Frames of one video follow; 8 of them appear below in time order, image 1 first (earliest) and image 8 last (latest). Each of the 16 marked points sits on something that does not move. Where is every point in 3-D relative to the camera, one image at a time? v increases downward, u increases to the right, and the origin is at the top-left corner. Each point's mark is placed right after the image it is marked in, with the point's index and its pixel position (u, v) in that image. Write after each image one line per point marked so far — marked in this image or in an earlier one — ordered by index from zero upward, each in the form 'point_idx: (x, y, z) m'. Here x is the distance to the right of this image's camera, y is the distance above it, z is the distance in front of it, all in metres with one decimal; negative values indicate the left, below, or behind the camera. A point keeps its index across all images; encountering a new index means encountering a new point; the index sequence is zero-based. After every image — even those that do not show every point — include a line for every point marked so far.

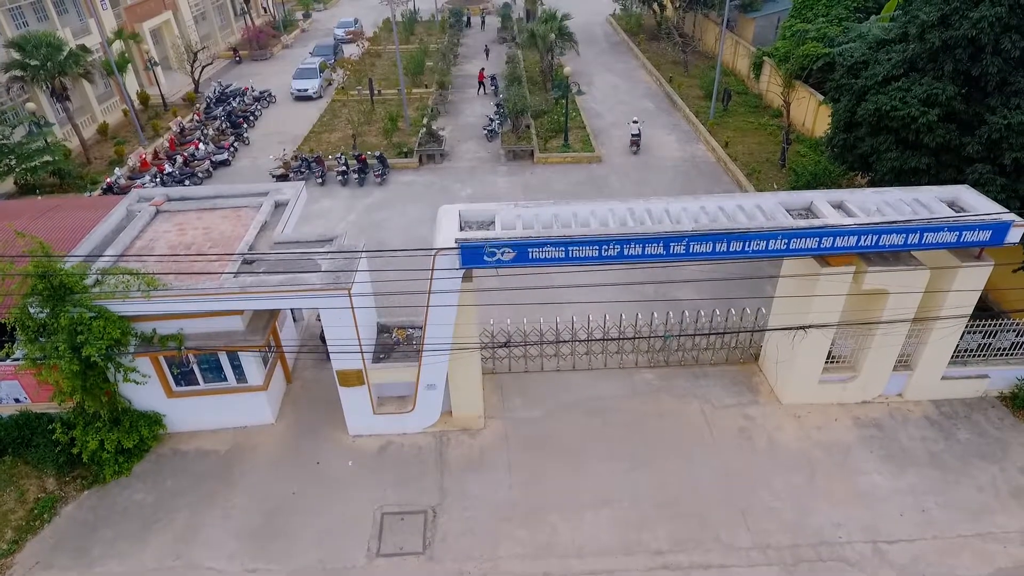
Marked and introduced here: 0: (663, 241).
0: (+2.0, +0.6, +8.4) m
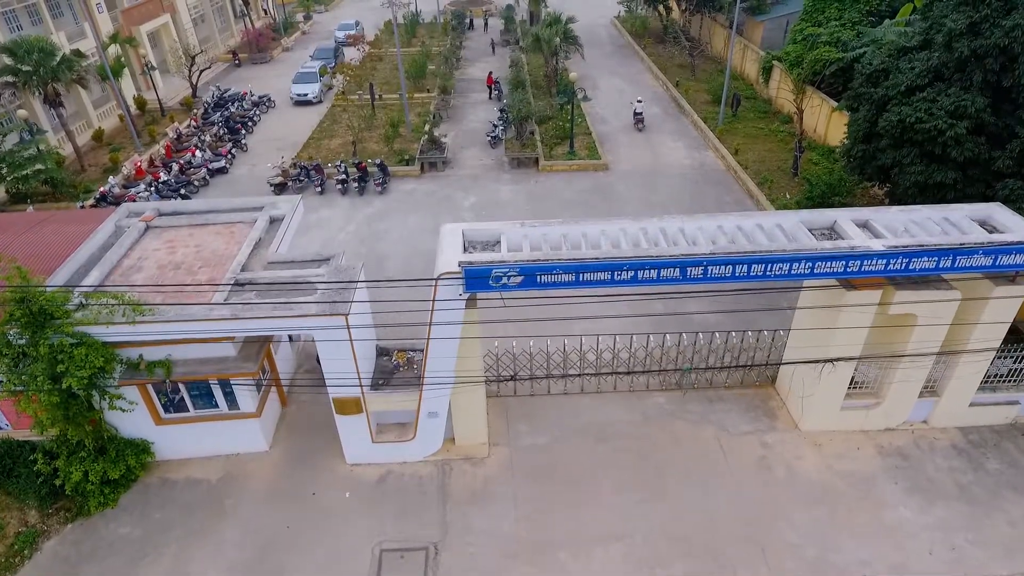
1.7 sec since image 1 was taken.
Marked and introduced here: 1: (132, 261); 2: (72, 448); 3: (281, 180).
0: (+2.1, +0.3, +7.9) m
1: (-5.9, +0.4, +9.7) m
2: (-6.3, -2.3, +8.9) m
3: (-6.6, +3.1, +17.8) m
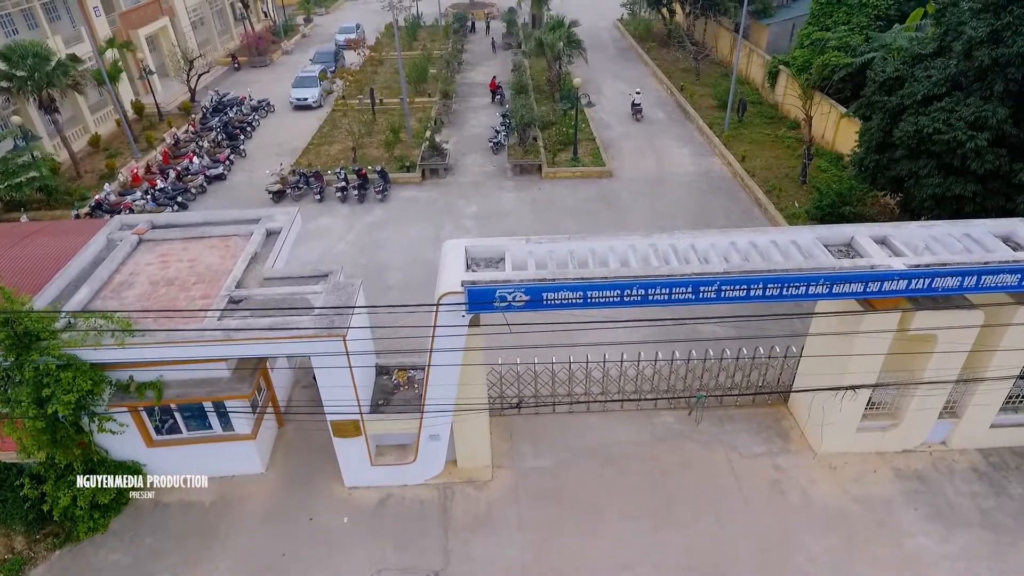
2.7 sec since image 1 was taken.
0: (+2.2, 0.0, +7.6) m
1: (-5.9, +0.2, +9.4) m
2: (-6.3, -2.5, +8.6) m
3: (-6.5, +2.8, +17.5) m
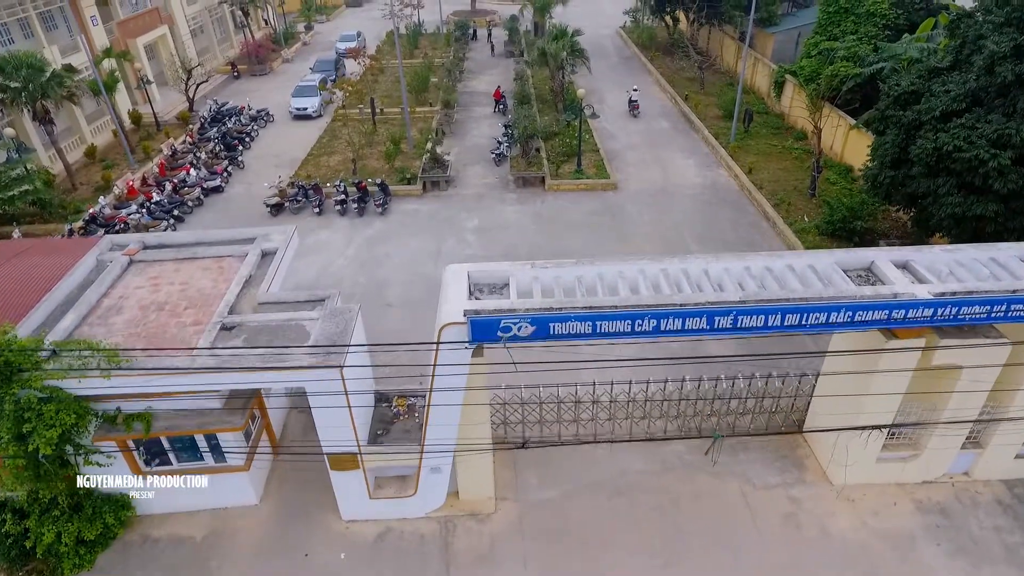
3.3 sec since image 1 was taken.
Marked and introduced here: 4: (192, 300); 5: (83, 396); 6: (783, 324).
0: (+2.2, -0.3, +7.2) m
1: (-5.8, -0.2, +9.0) m
2: (-6.2, -2.9, +8.2) m
3: (-6.5, +2.4, +17.2) m
4: (-4.6, -0.2, +9.0) m
5: (-5.3, -1.3, +7.6) m
6: (+3.2, -0.4, +7.3) m
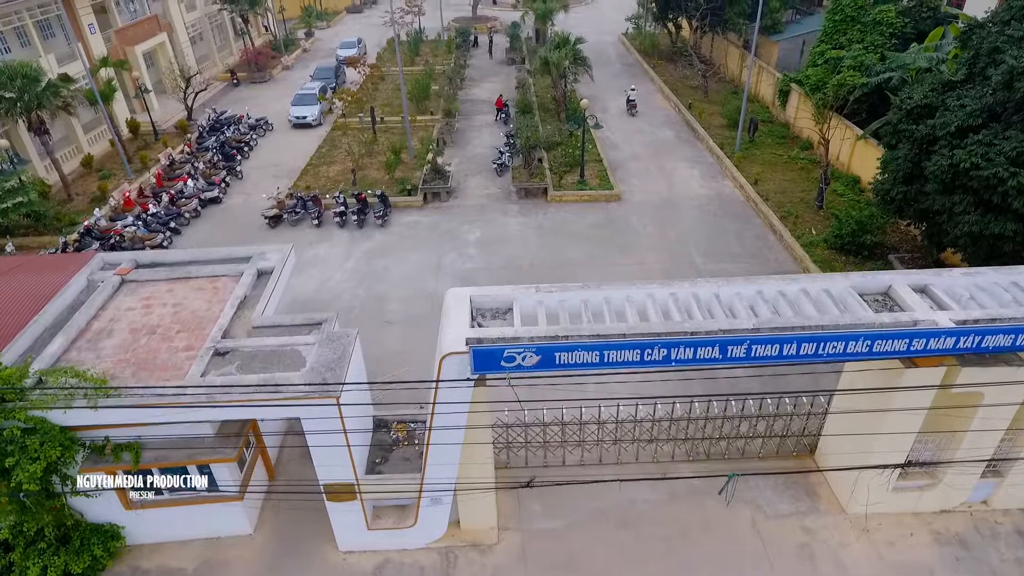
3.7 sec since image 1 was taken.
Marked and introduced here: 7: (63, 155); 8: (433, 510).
0: (+2.3, -0.6, +6.9) m
1: (-5.8, -0.5, +8.7) m
2: (-6.1, -3.2, +7.9) m
3: (-6.4, +2.1, +16.9) m
4: (-4.6, -0.5, +8.7) m
5: (-5.2, -1.6, +7.3) m
6: (+3.2, -0.7, +7.0) m
7: (-14.5, +4.3, +20.0) m
8: (-1.1, -2.9, +8.3) m
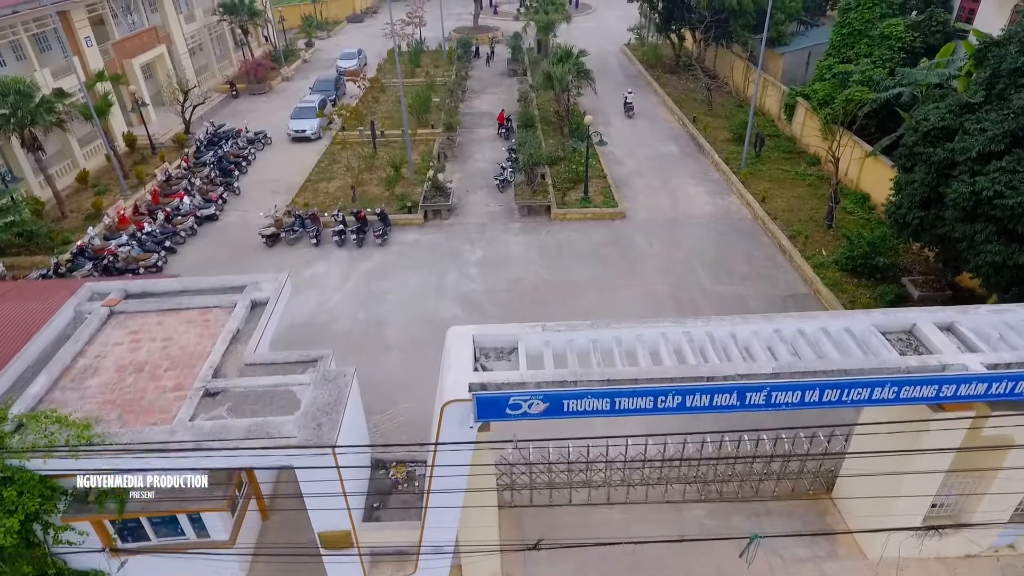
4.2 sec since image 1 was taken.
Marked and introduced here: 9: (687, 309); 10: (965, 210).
0: (+2.4, -1.1, +6.5) m
1: (-5.7, -1.0, +8.3) m
2: (-6.1, -3.6, +7.5) m
3: (-6.3, +1.5, +16.6) m
4: (-4.5, -1.0, +8.3) m
5: (-5.2, -2.1, +6.9) m
6: (+3.3, -1.2, +6.6) m
7: (-14.4, +3.7, +19.7) m
8: (-1.0, -3.4, +7.9) m
9: (+3.9, -0.4, +13.8) m
10: (+7.0, +1.2, +9.6) m
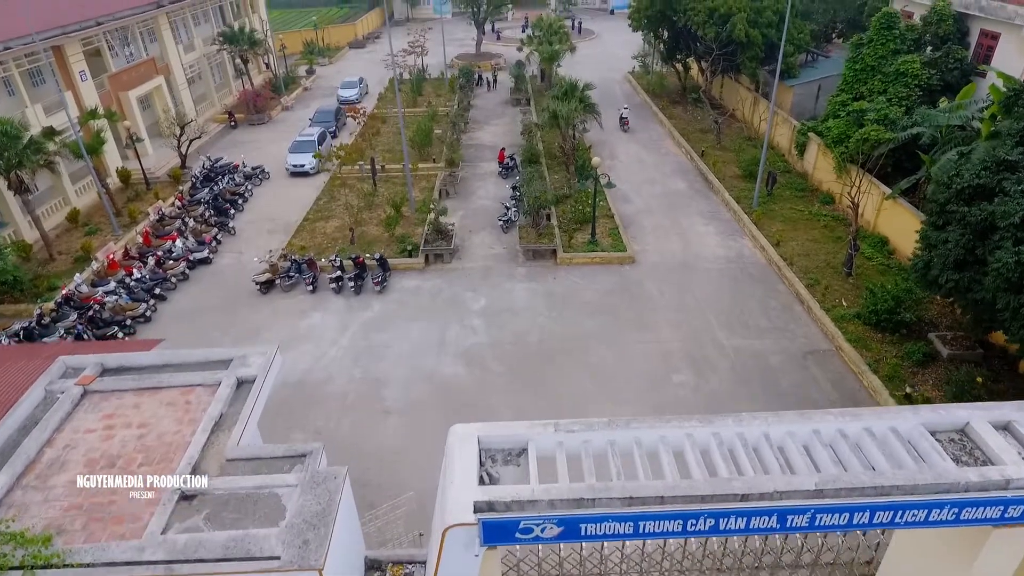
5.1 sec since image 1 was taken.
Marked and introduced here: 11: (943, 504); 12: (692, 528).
0: (+2.4, -2.1, +5.8) m
1: (-5.6, -2.0, +7.6) m
2: (-6.0, -4.7, +6.7) m
3: (-6.2, +0.3, +15.9) m
4: (-4.4, -2.0, +7.6) m
5: (-5.1, -3.1, +6.2) m
6: (+3.4, -2.2, +5.9) m
7: (-14.3, +2.4, +19.1) m
8: (-0.9, -4.4, +7.1) m
9: (+4.0, -1.6, +13.1) m
10: (+7.1, +0.1, +8.9) m
11: (+4.0, -2.0, +5.8) m
12: (+1.7, -2.3, +5.9) m
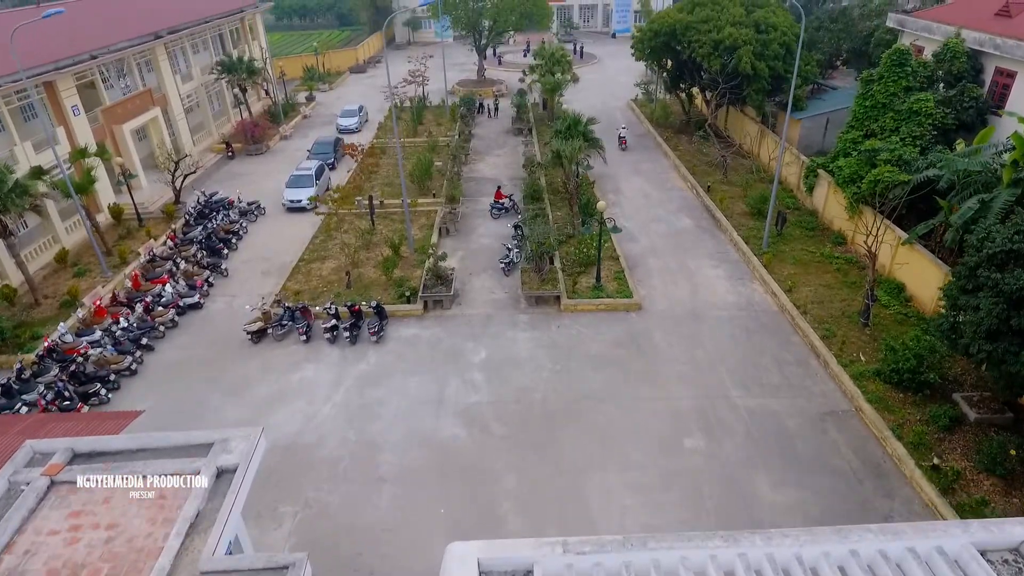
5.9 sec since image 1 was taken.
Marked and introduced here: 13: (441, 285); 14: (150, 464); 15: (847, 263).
0: (+2.5, -3.0, +5.1) m
1: (-5.6, -3.0, +6.9) m
2: (-6.0, -5.7, +6.0) m
3: (-6.2, -0.9, +15.3) m
4: (-4.4, -3.0, +6.9) m
5: (-5.0, -4.1, +5.5) m
6: (+3.4, -3.2, +5.2) m
7: (-14.2, +1.1, +18.5) m
8: (-0.9, -5.5, +6.3) m
9: (+4.1, -2.8, +12.4) m
10: (+7.1, -0.9, +8.3) m
11: (+4.1, -3.0, +5.1) m
12: (+1.7, -3.2, +5.2) m
13: (-1.9, +0.1, +16.7) m
14: (-4.7, -2.3, +8.0) m
15: (+9.3, +0.7, +17.3) m
